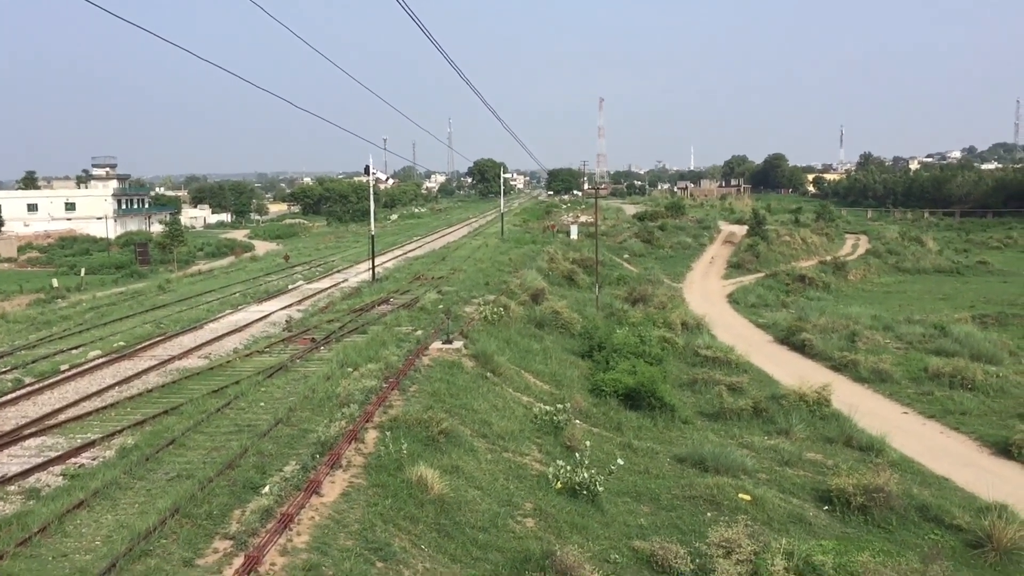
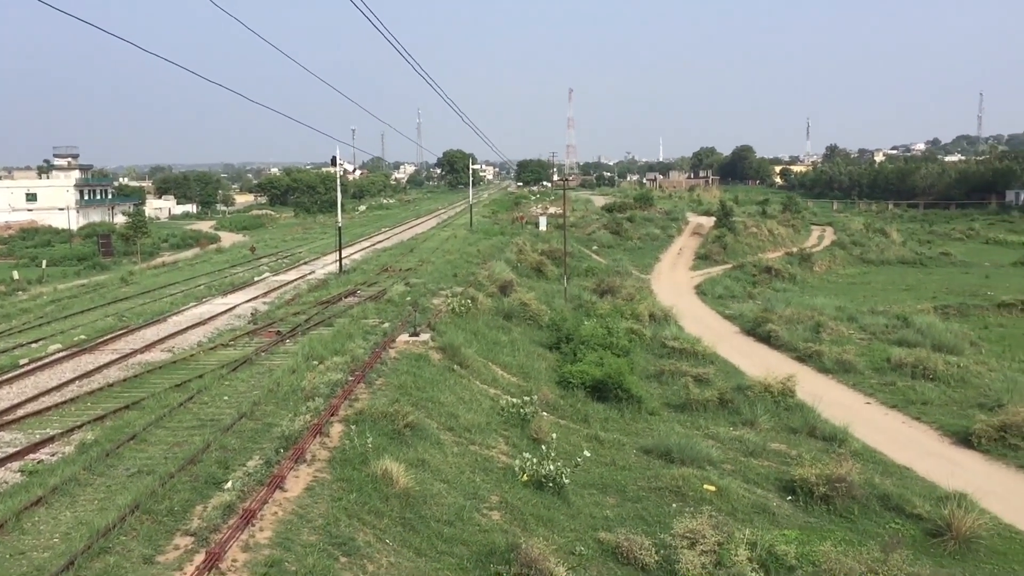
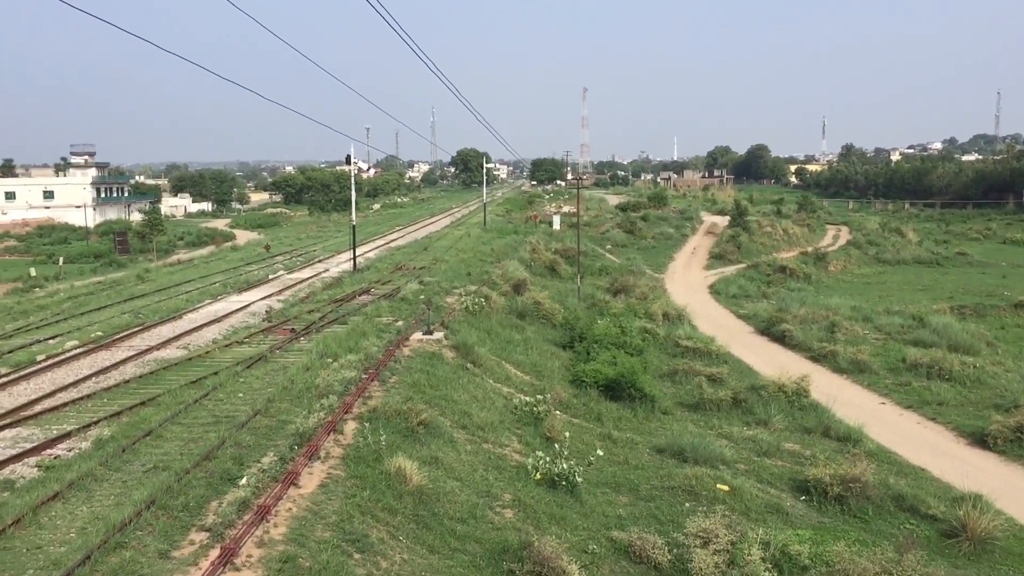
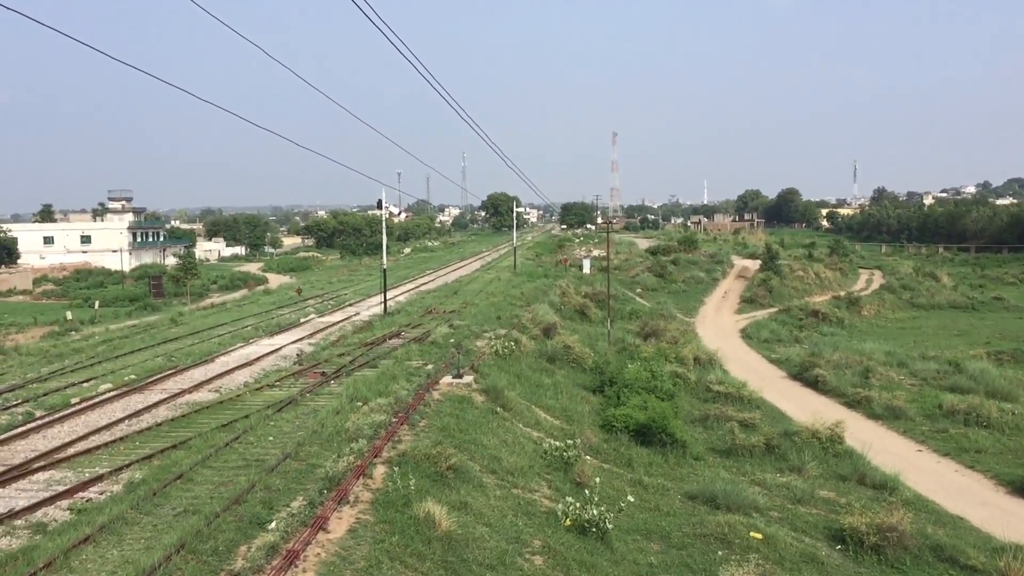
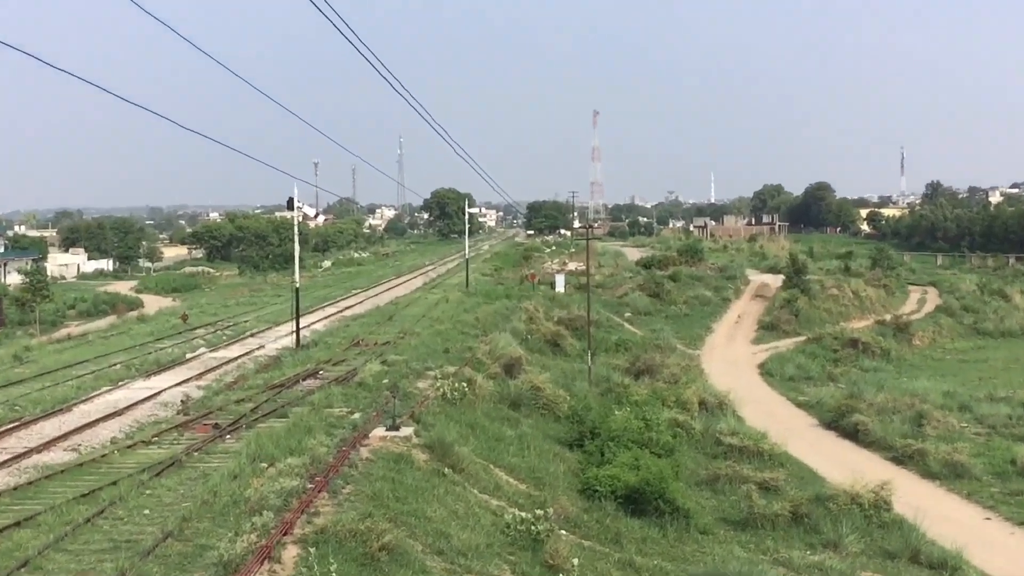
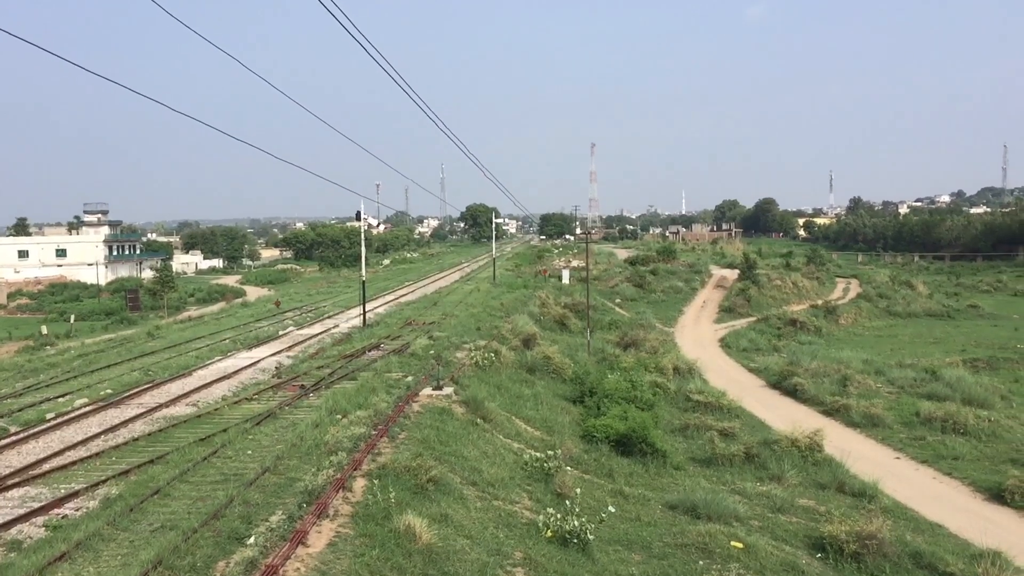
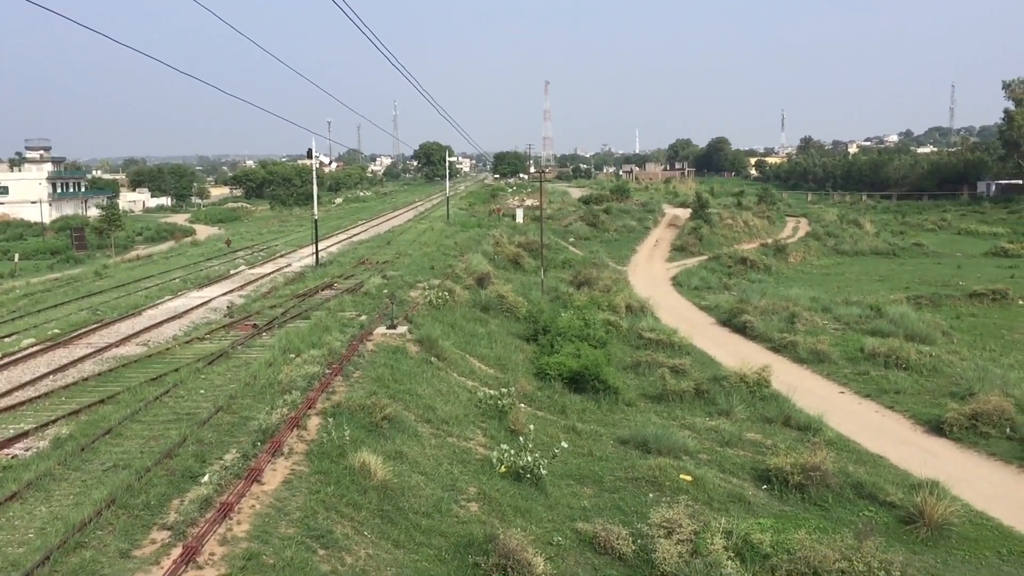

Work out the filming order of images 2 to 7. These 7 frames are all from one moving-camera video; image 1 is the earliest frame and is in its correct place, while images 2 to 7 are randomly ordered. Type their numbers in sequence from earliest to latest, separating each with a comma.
2, 7, 3, 4, 6, 5
